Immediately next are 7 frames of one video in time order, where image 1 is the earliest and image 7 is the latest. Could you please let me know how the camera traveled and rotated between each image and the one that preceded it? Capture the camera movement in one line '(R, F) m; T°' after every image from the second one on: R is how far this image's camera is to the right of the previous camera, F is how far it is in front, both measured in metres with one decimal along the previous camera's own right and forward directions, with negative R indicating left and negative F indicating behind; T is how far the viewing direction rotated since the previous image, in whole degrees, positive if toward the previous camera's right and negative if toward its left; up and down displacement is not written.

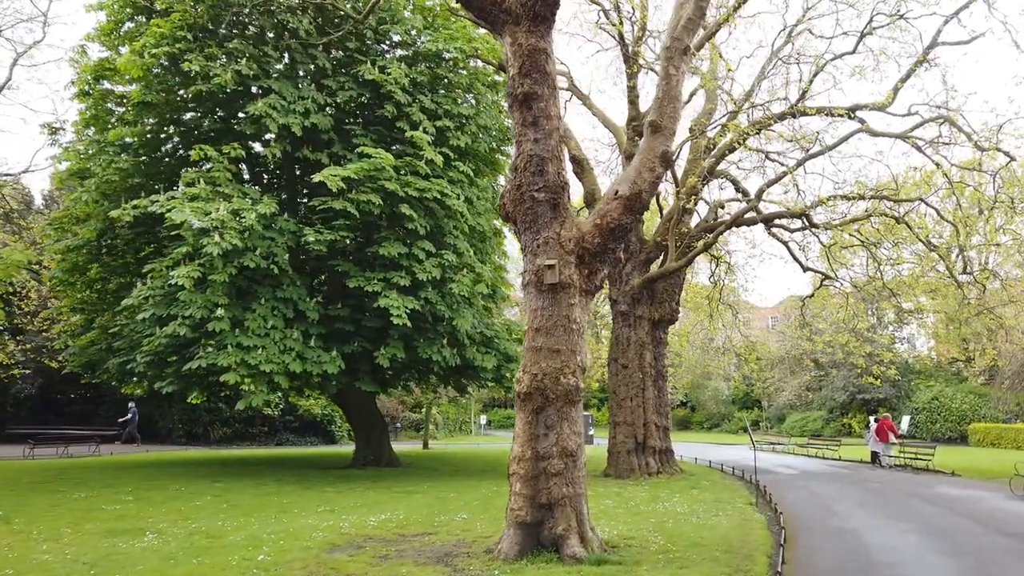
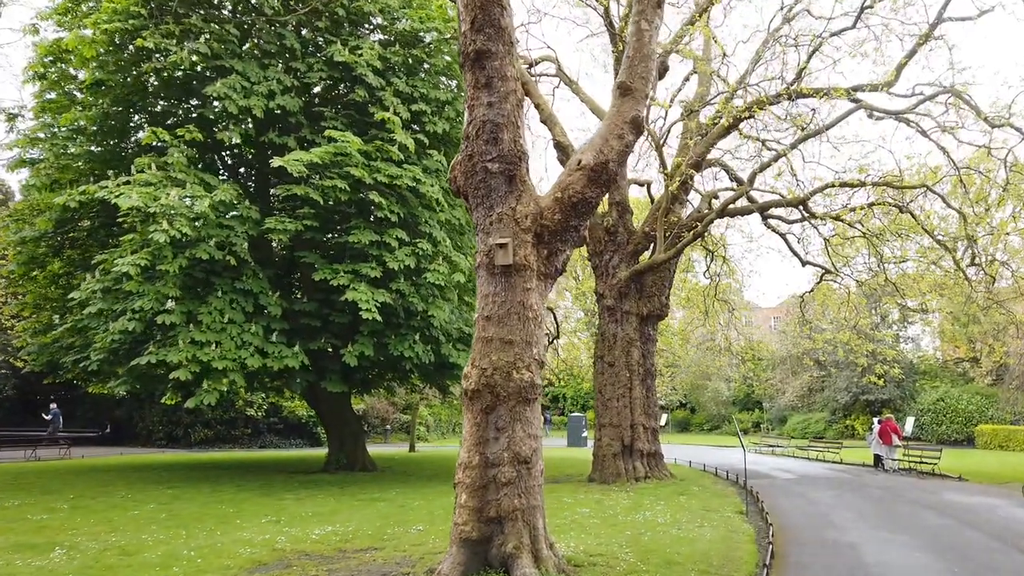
(+0.6, +1.1) m; 0°
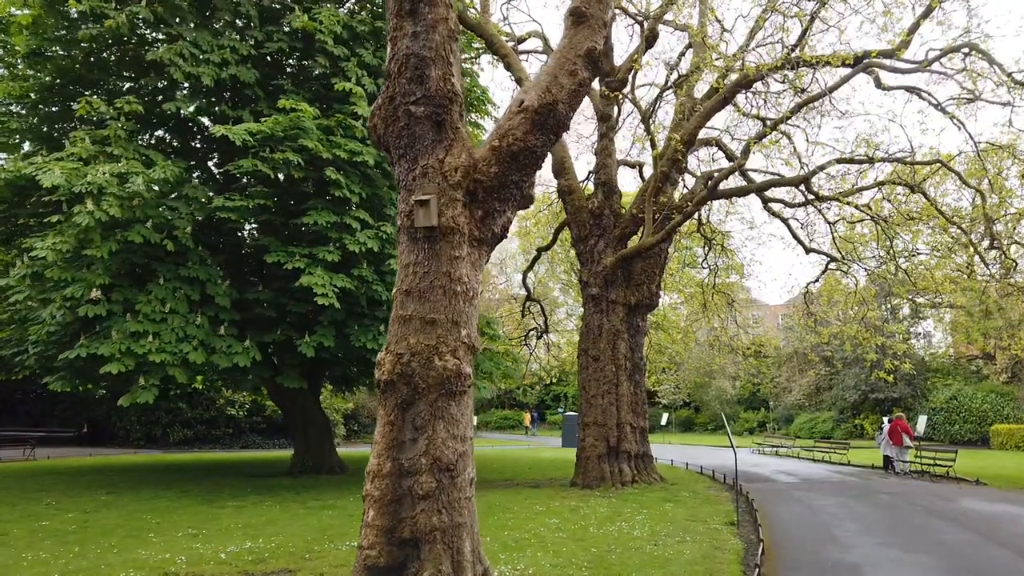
(+0.7, +1.4) m; -1°
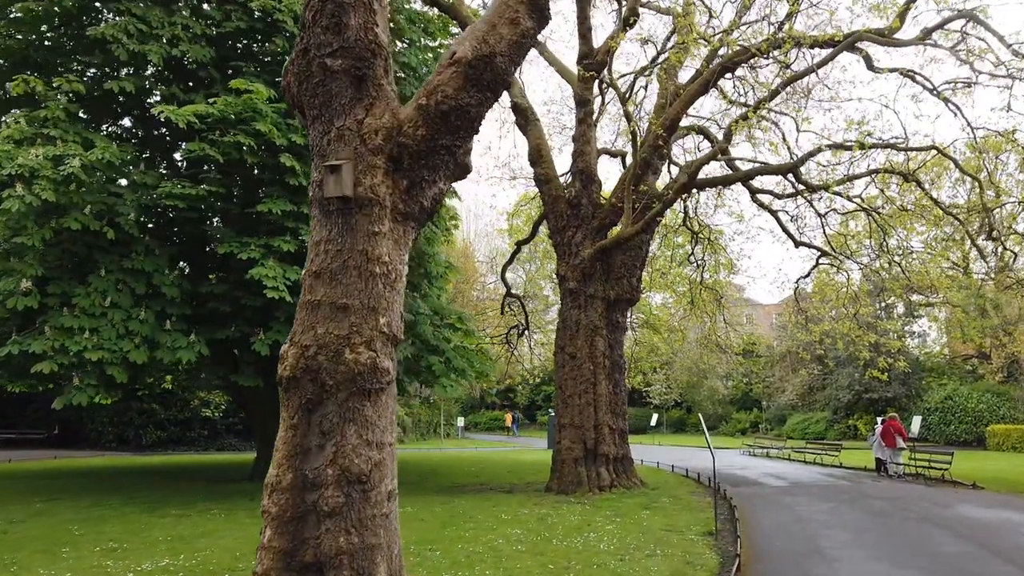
(+0.5, +0.9) m; 0°
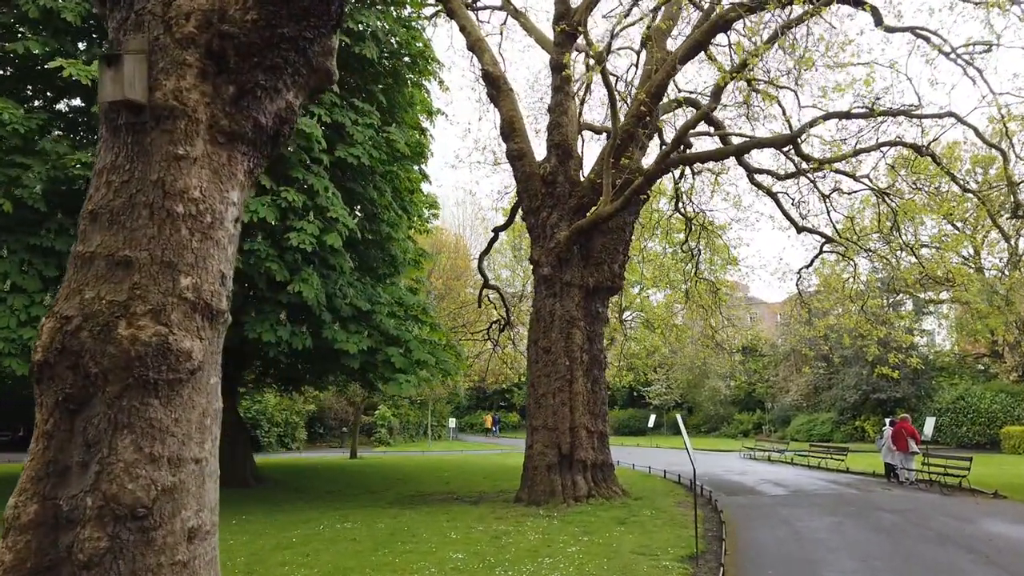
(+0.7, +1.6) m; 0°
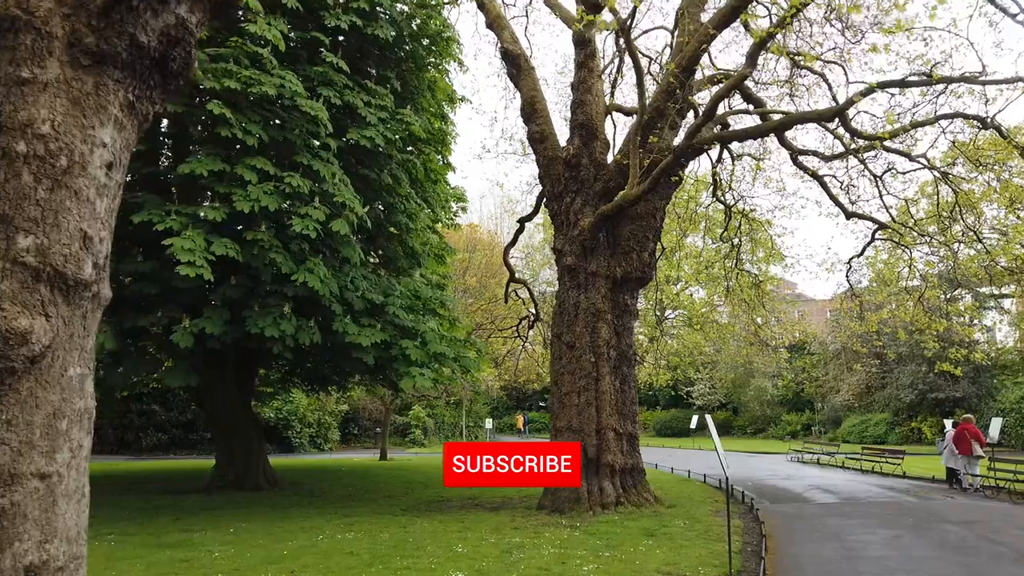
(+0.4, +1.0) m; -3°
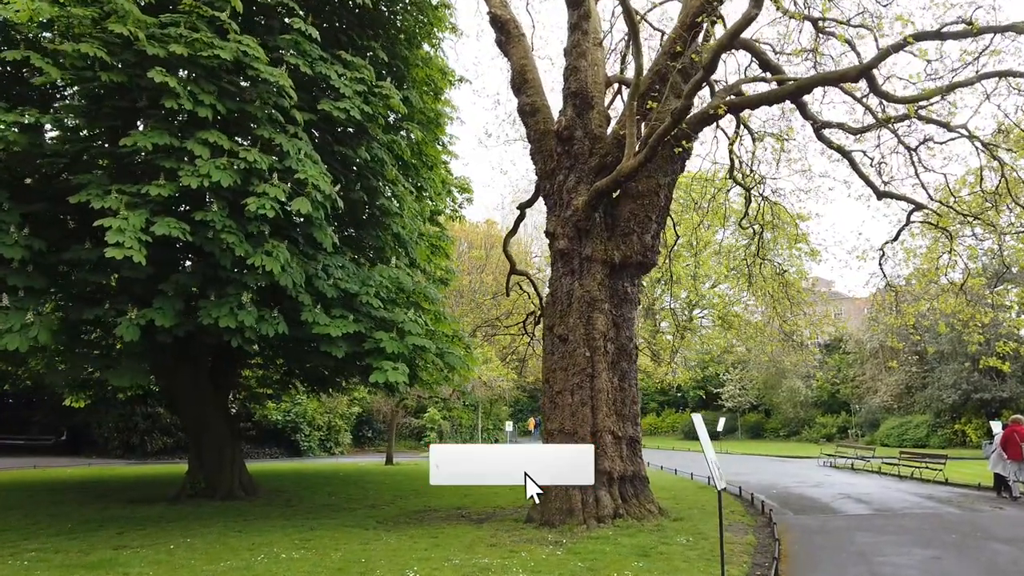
(+0.7, +1.3) m; -2°
